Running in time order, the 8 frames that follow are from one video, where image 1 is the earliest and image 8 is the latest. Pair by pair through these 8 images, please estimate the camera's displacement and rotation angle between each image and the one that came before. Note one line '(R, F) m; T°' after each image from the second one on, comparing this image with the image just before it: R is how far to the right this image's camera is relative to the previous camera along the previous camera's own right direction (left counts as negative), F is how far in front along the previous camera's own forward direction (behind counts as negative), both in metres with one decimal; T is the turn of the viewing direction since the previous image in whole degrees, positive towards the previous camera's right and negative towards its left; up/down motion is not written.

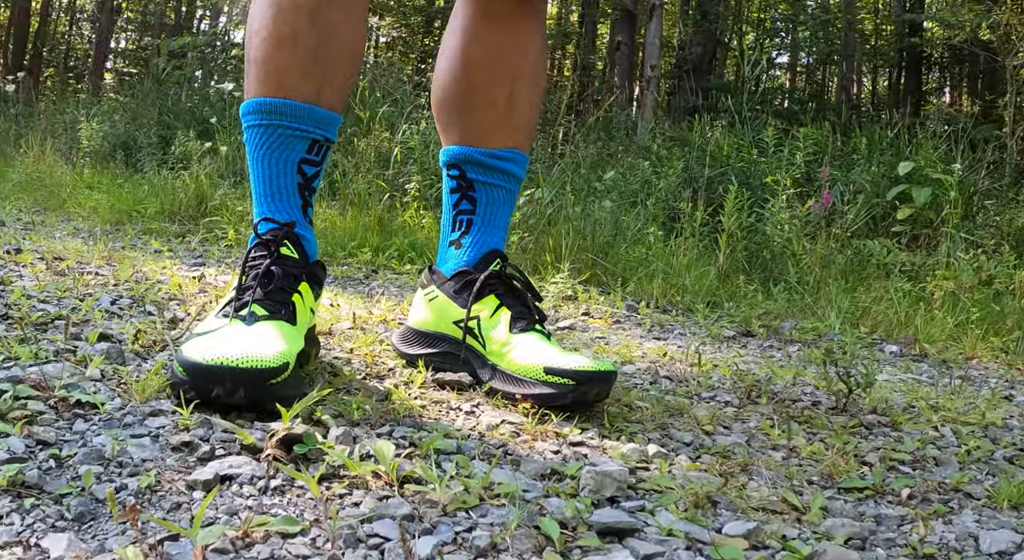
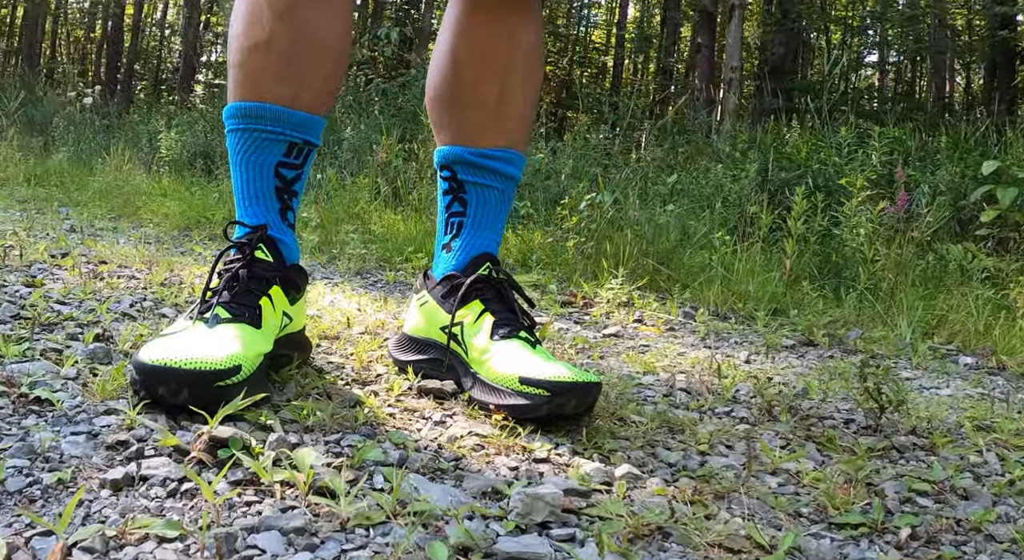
(+0.3, +0.1) m; -7°
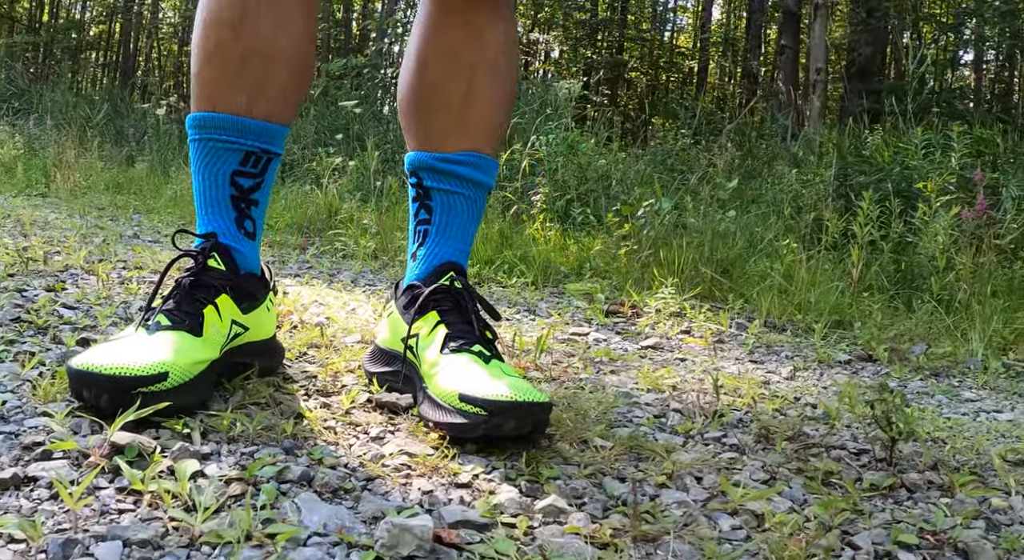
(+0.3, +0.1) m; -8°
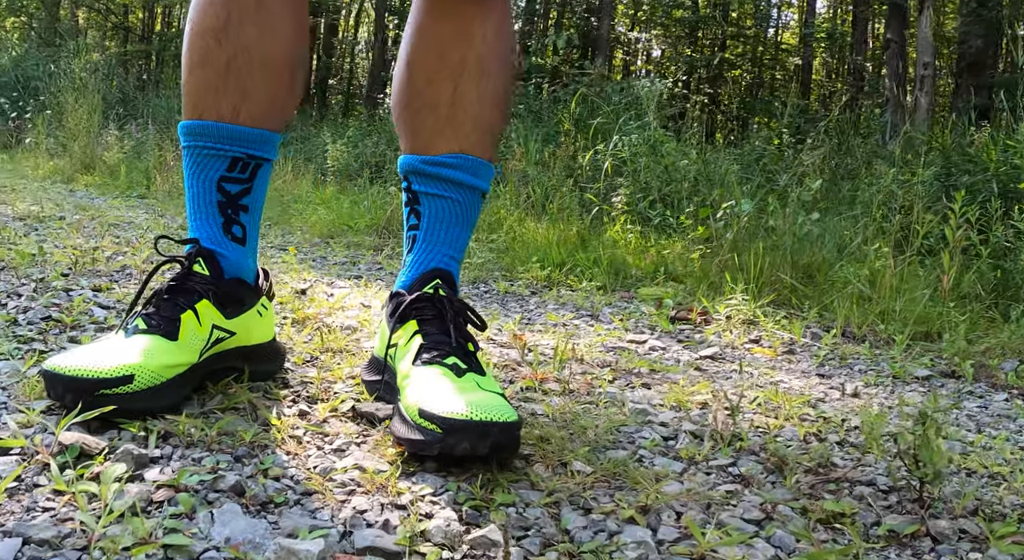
(+0.3, +0.1) m; -8°
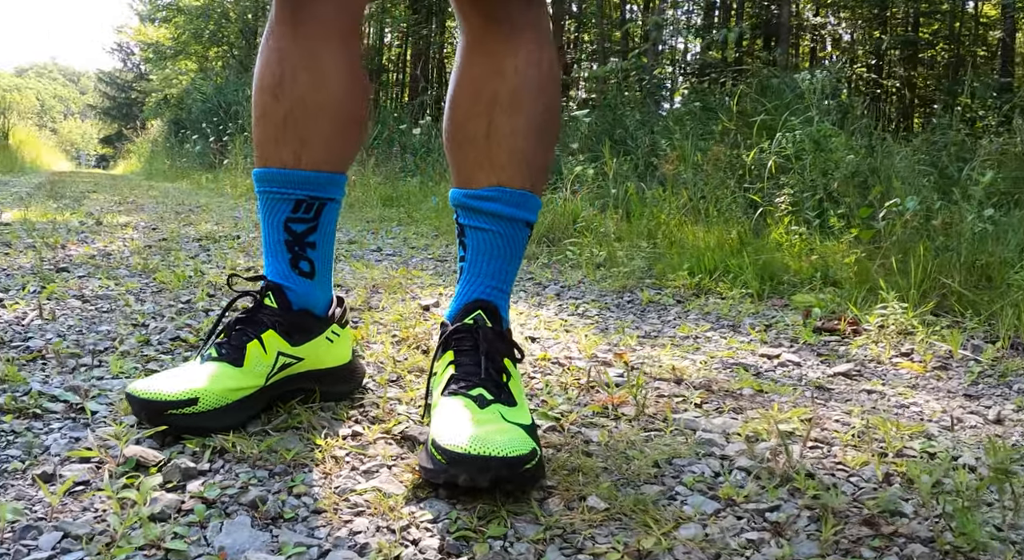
(+0.4, 0.0) m; -14°
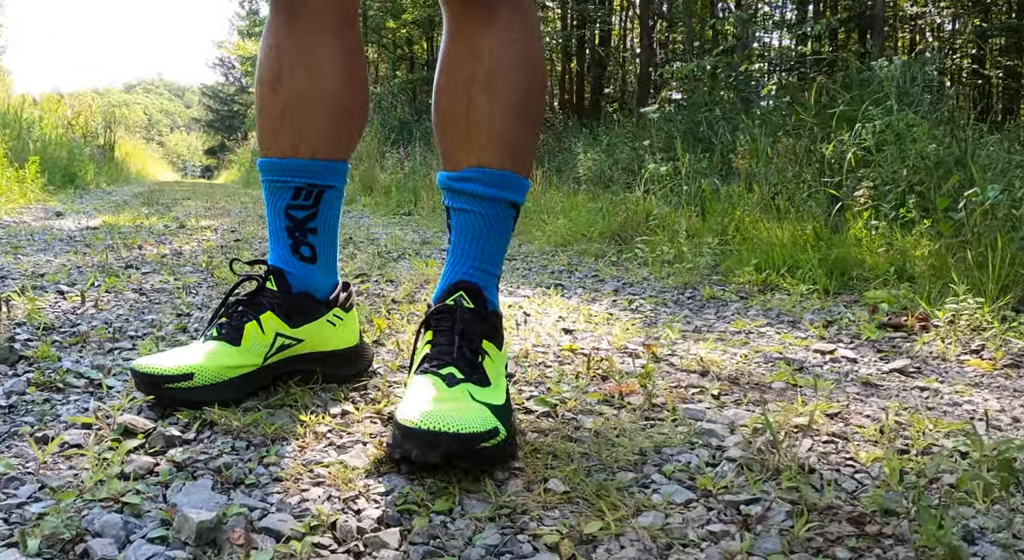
(+0.3, 0.0) m; -8°
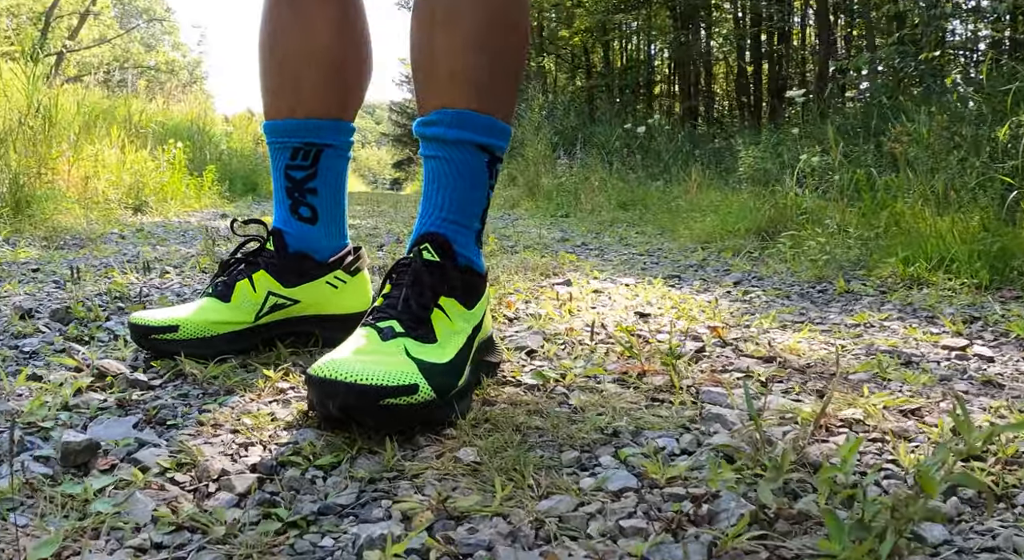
(+0.5, +0.2) m; -15°
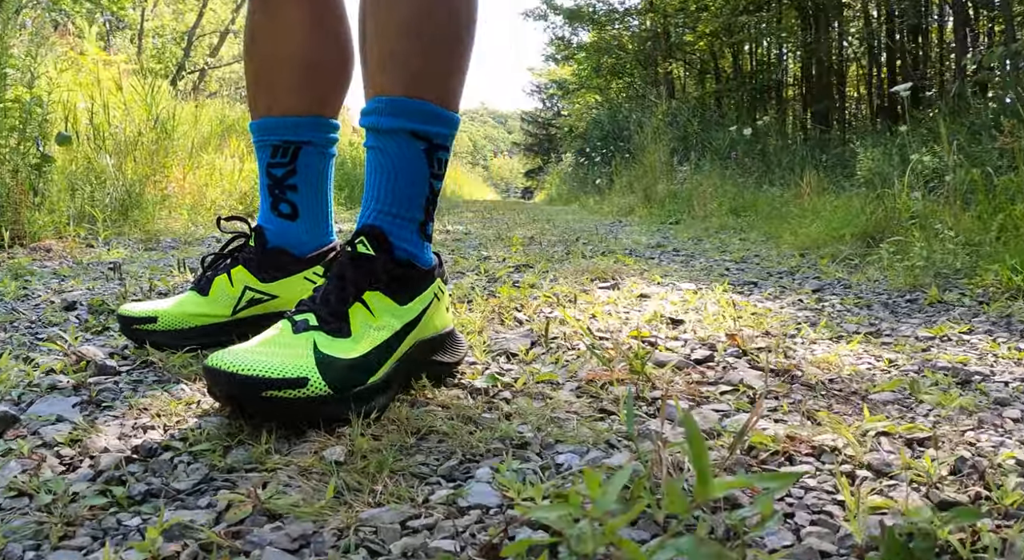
(+0.4, +0.1) m; -11°
